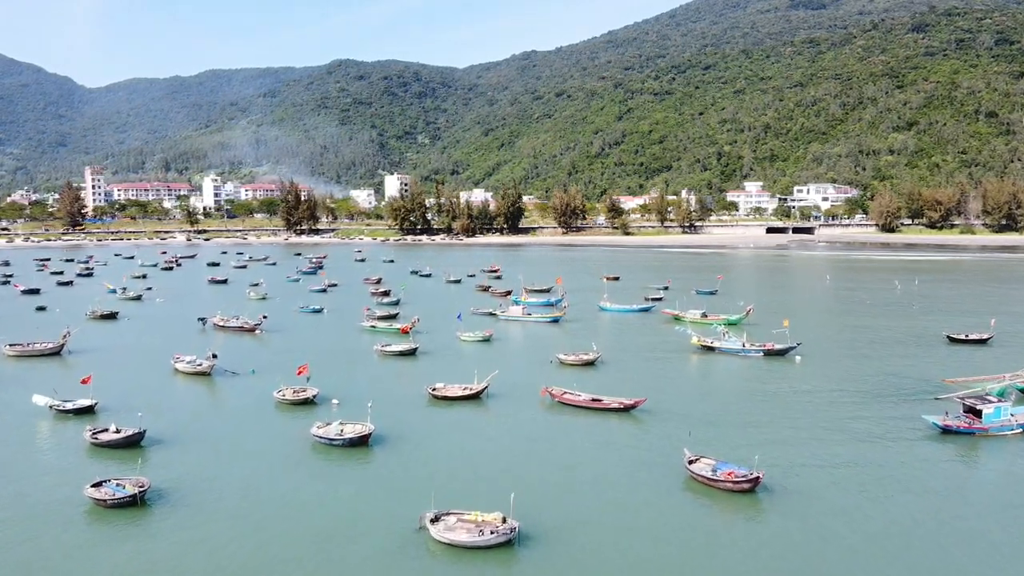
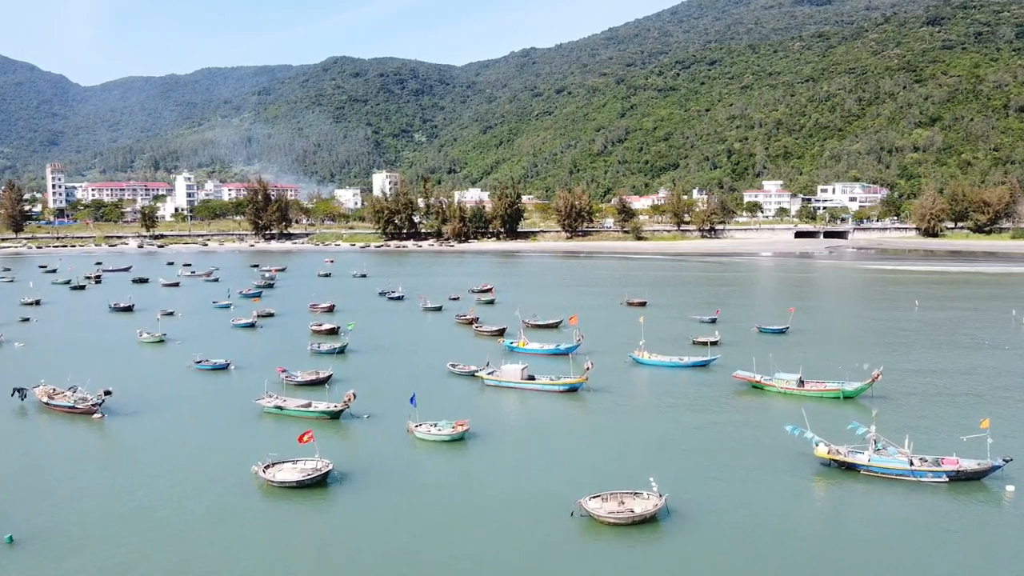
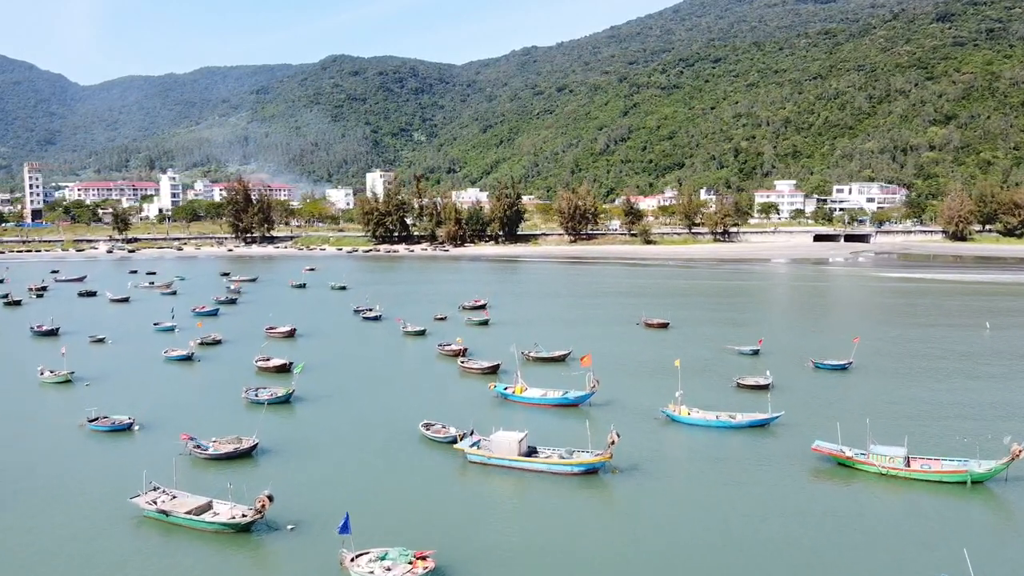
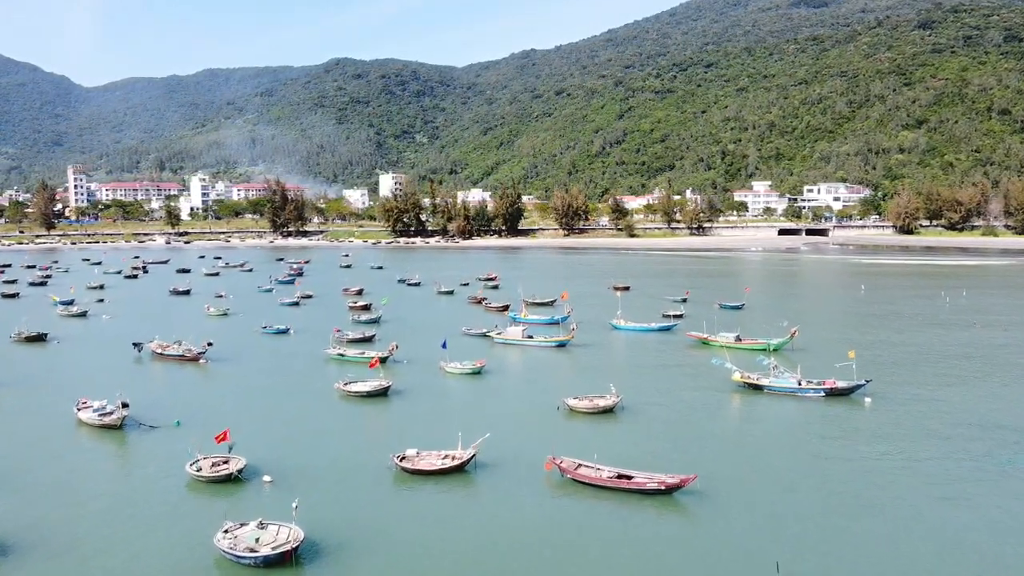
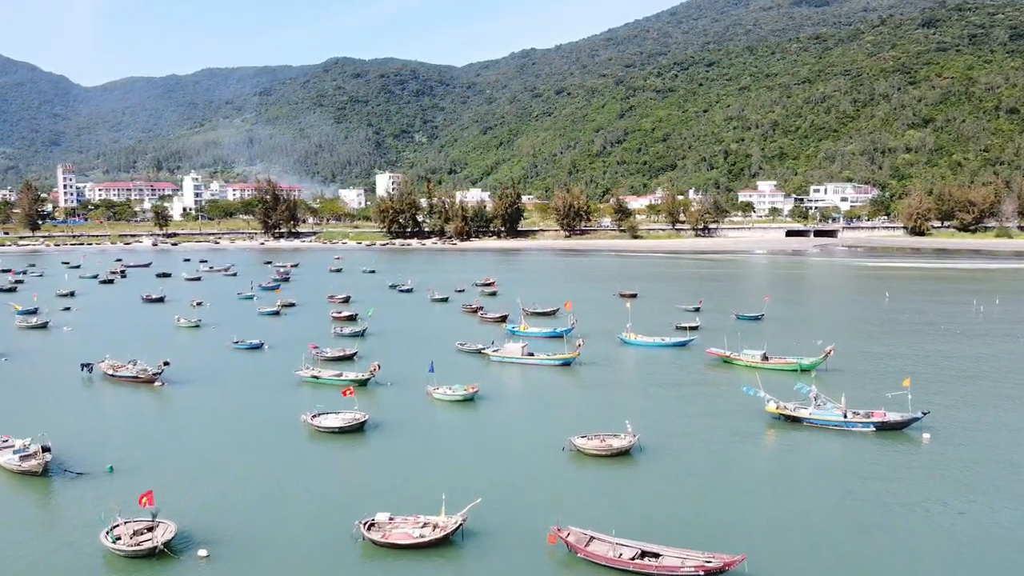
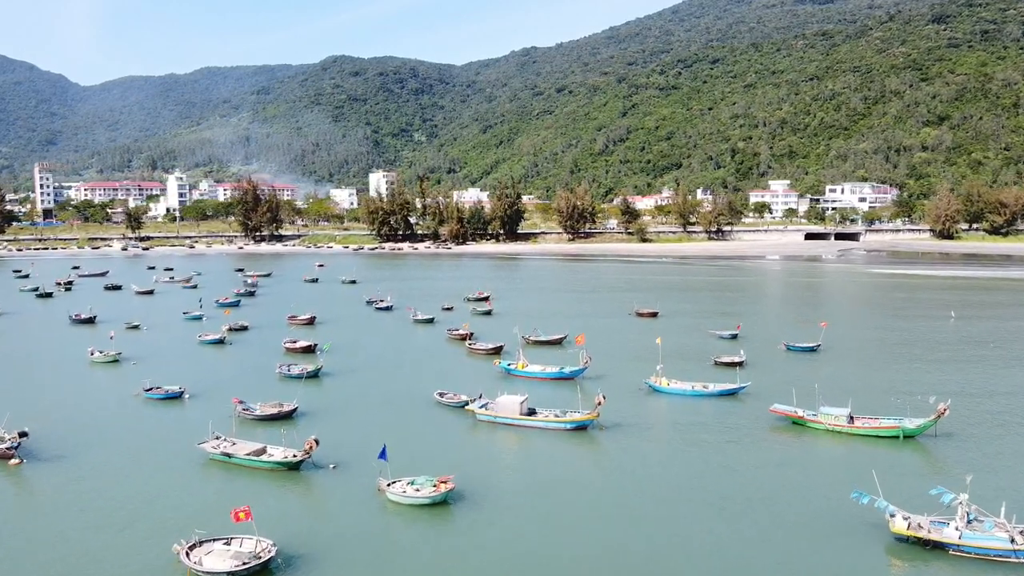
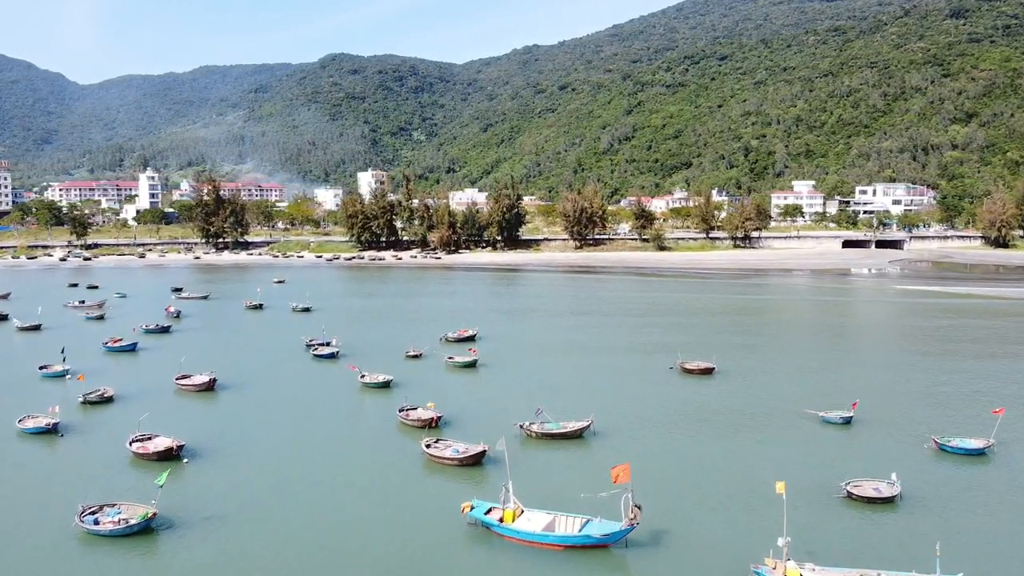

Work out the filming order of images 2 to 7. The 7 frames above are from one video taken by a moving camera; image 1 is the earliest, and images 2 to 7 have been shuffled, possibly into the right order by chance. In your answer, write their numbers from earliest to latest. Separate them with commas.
4, 5, 2, 6, 3, 7
